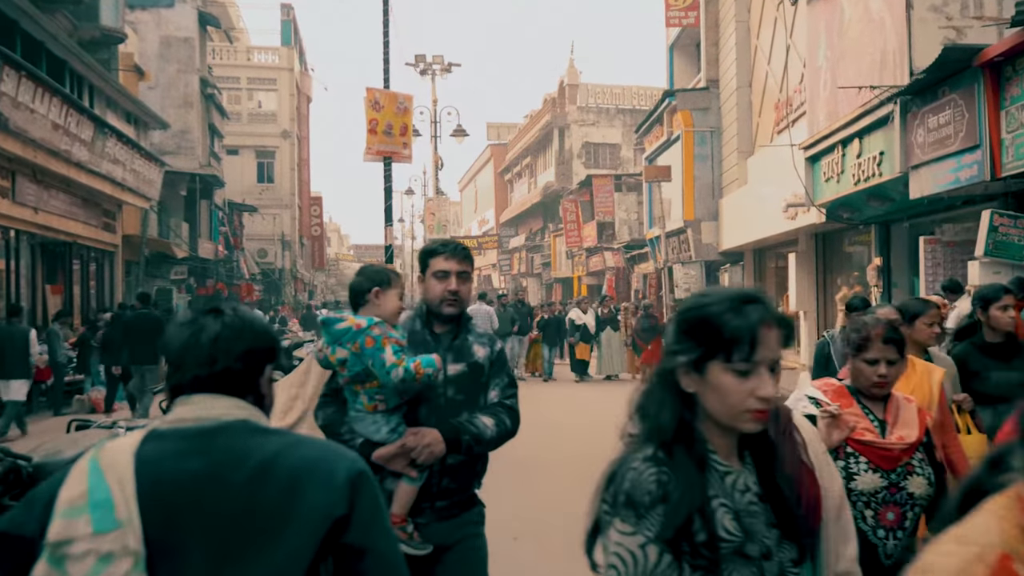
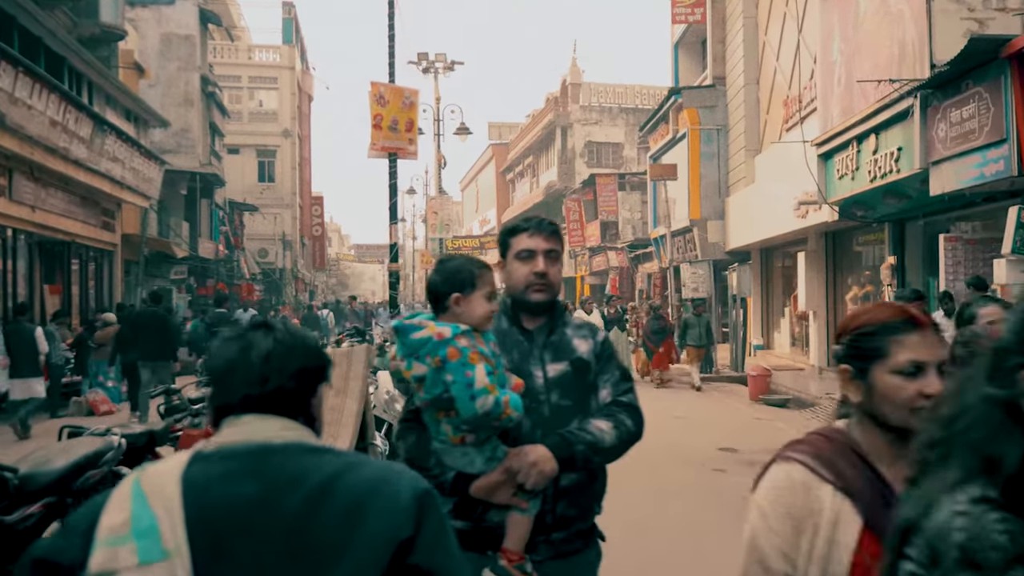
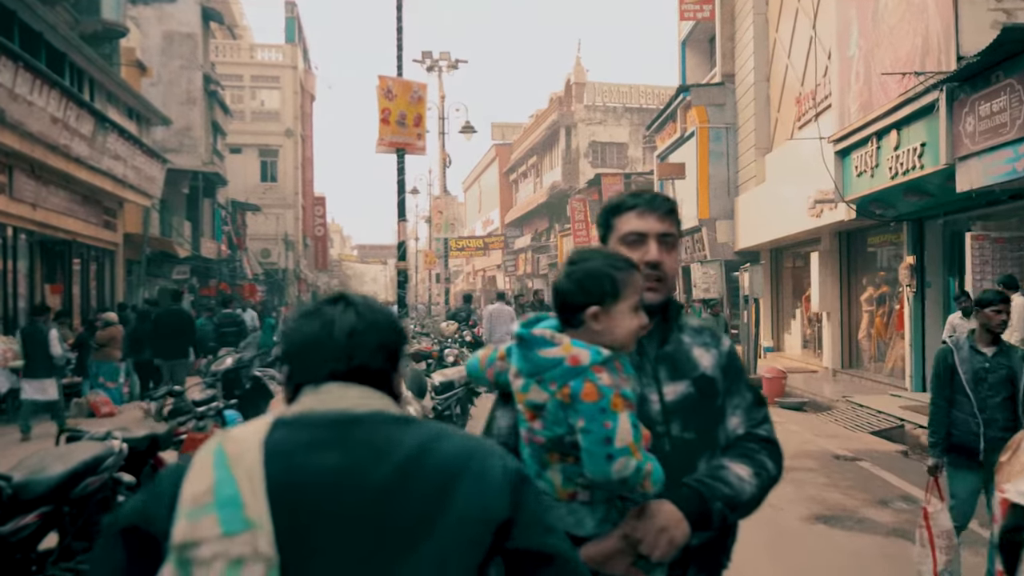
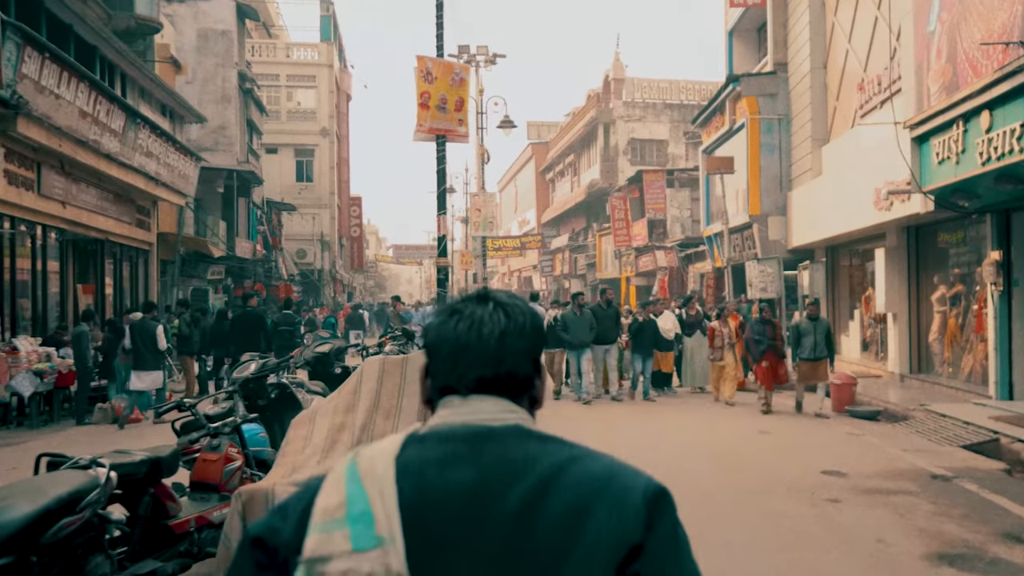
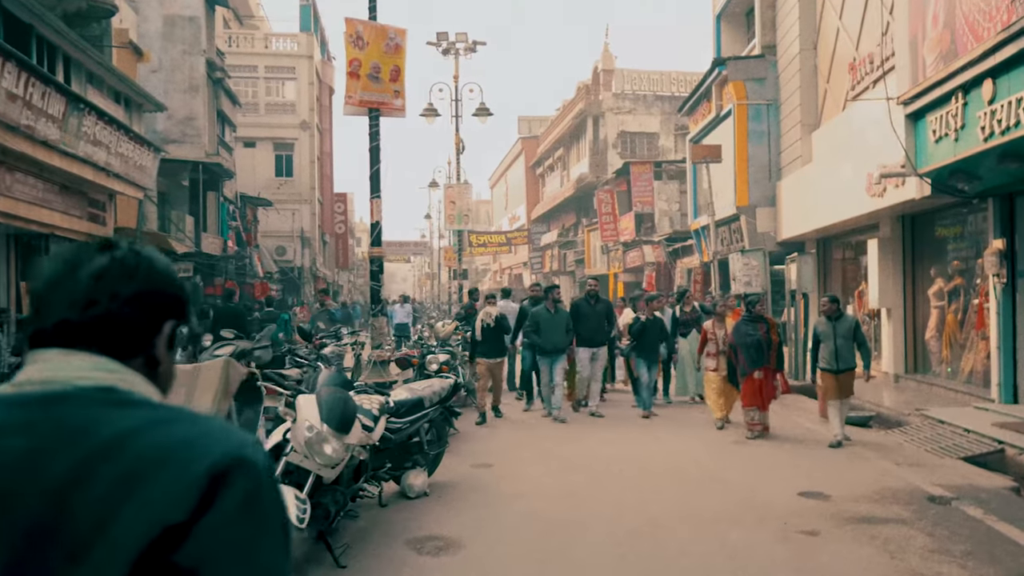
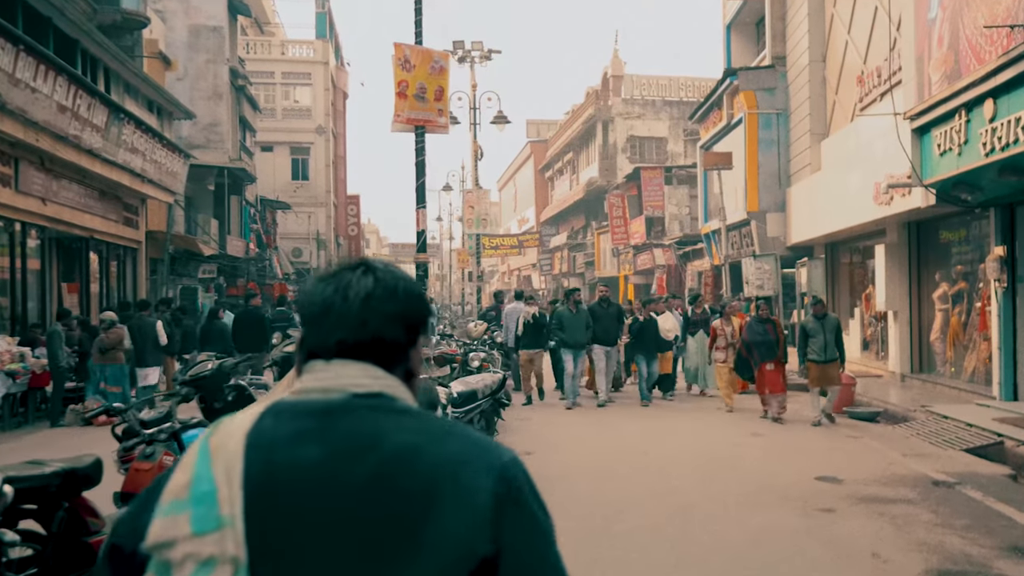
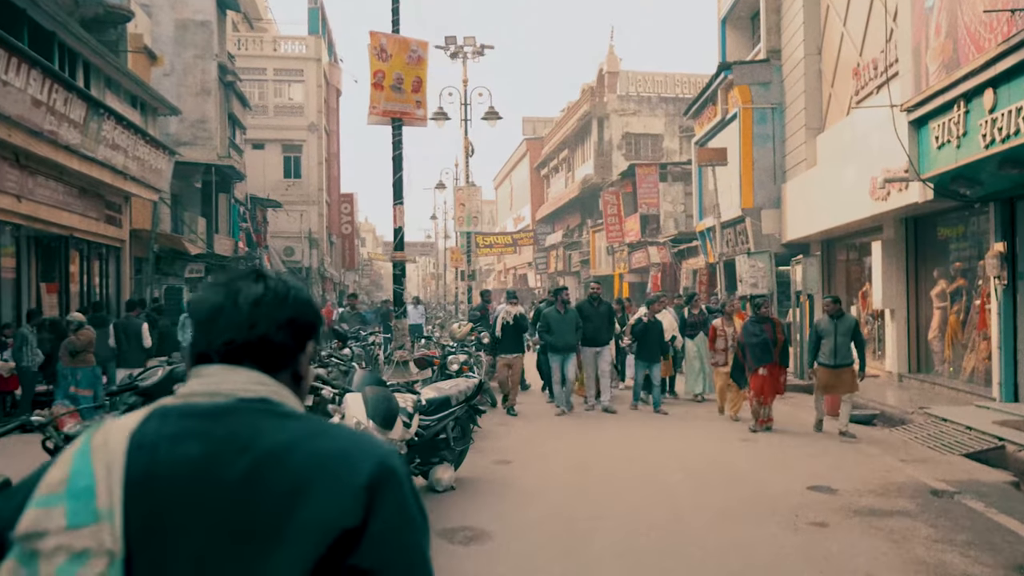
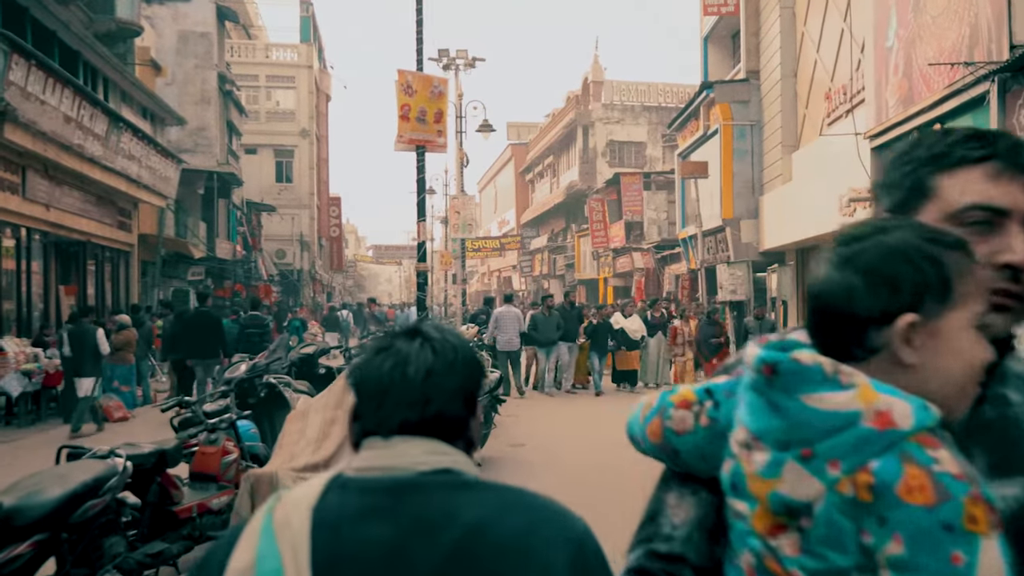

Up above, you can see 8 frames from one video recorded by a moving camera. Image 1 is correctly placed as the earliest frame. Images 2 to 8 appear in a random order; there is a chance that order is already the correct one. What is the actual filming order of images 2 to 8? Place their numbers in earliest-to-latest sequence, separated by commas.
2, 3, 8, 4, 6, 7, 5
